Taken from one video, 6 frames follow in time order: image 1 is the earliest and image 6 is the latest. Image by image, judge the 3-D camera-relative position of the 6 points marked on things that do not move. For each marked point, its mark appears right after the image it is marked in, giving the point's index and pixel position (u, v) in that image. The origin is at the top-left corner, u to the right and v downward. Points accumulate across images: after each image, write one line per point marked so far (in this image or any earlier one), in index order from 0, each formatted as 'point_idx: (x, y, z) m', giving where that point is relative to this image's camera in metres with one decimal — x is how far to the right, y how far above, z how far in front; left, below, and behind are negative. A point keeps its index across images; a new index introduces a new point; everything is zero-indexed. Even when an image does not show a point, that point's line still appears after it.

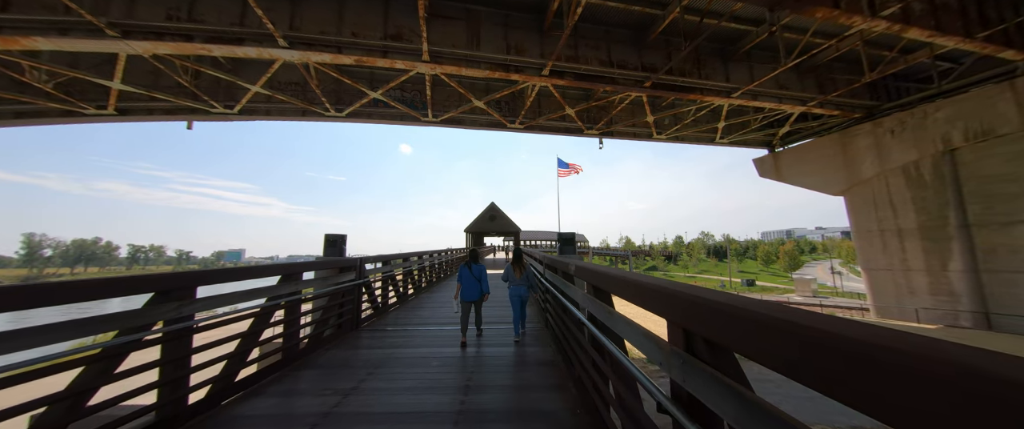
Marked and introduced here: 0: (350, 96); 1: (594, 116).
0: (-6.1, +4.4, +9.9) m
1: (+3.6, +4.3, +11.5) m
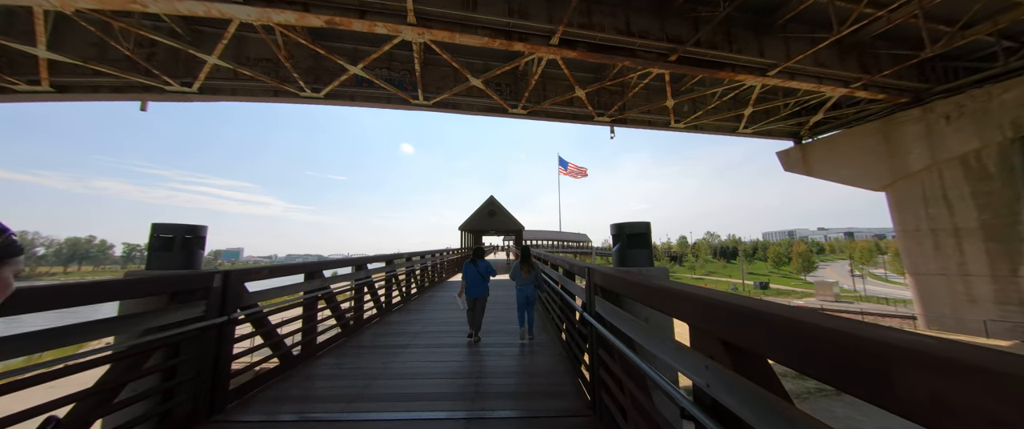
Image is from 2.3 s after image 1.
0: (-6.0, +4.6, +8.6) m
1: (+3.6, +4.4, +10.3) m
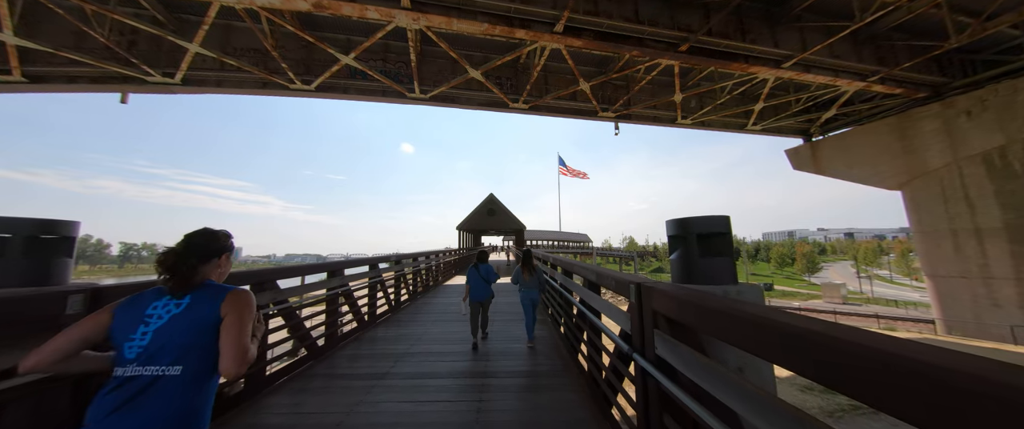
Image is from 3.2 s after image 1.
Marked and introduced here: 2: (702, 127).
0: (-6.0, +4.6, +8.2) m
1: (+3.7, +4.5, +9.8) m
2: (+8.1, +3.7, +11.2) m
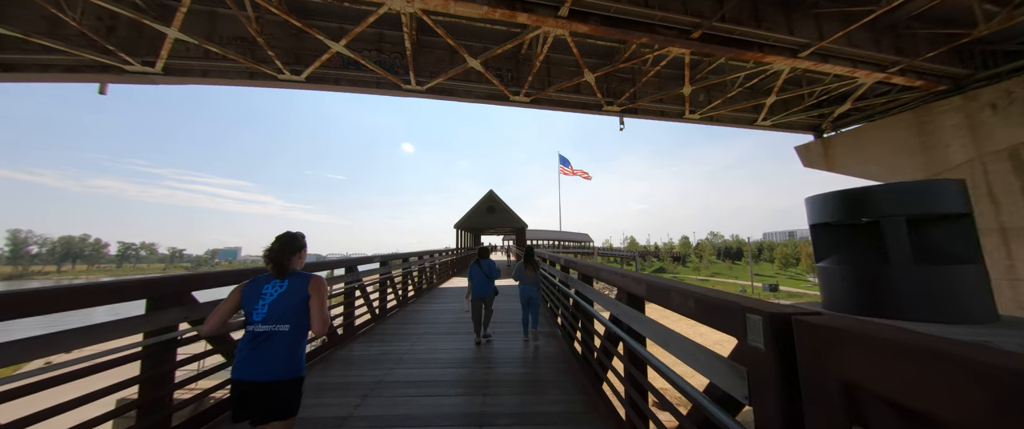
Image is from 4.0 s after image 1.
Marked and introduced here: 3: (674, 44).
0: (-5.9, +4.7, +7.8) m
1: (+3.7, +4.5, +9.4) m
2: (+8.1, +3.8, +10.8) m
3: (+4.1, +4.3, +6.7) m
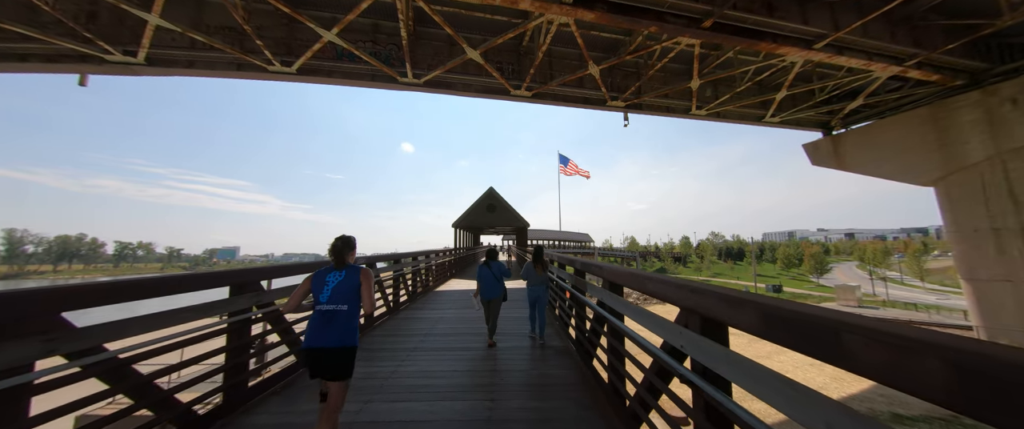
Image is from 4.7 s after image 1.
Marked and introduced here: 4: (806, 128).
0: (-5.9, +4.7, +7.4) m
1: (+3.7, +4.6, +9.1) m
2: (+8.1, +3.8, +10.4) m
3: (+4.2, +4.4, +6.4) m
4: (+12.6, +3.7, +11.3) m
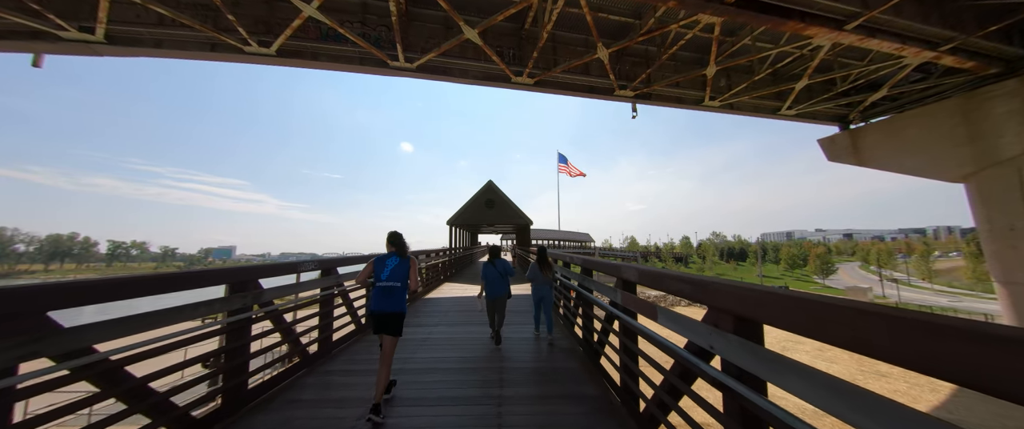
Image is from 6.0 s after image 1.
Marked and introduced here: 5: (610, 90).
0: (-5.9, +4.8, +6.7) m
1: (+3.7, +4.6, +8.5) m
2: (+8.1, +3.9, +9.8) m
3: (+4.2, +4.5, +5.8) m
4: (+12.6, +3.8, +10.7) m
5: (+3.2, +4.1, +8.8) m
